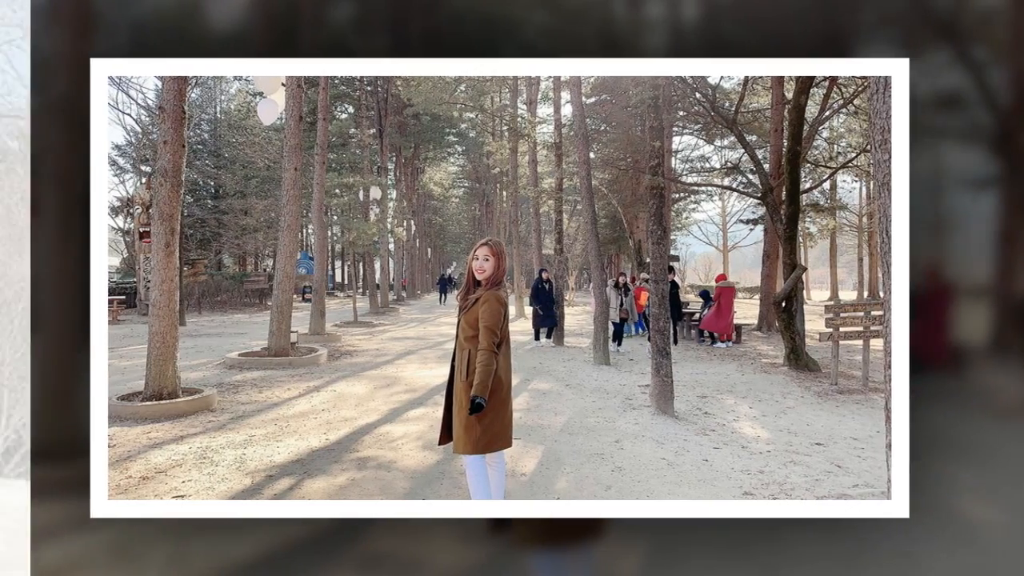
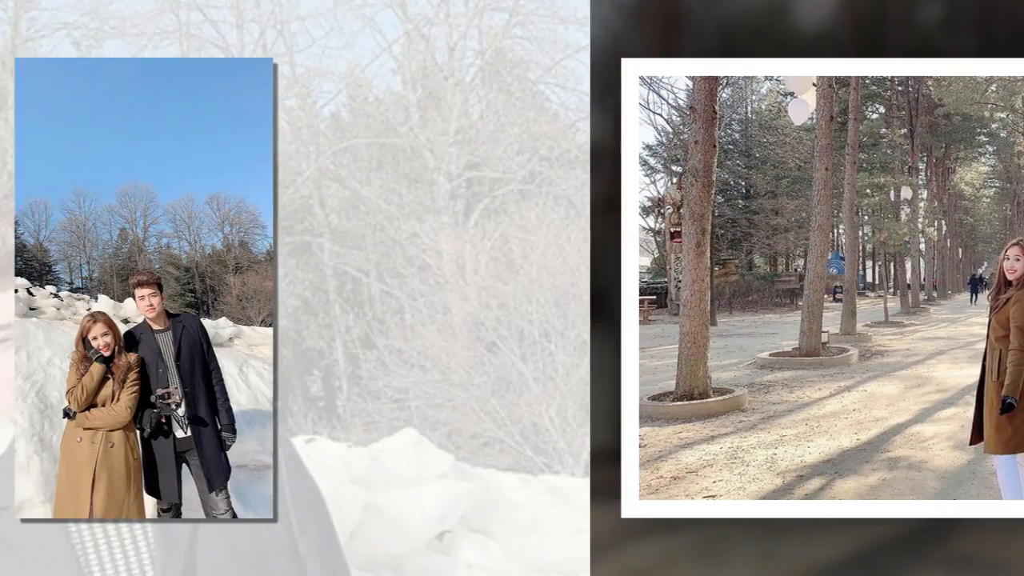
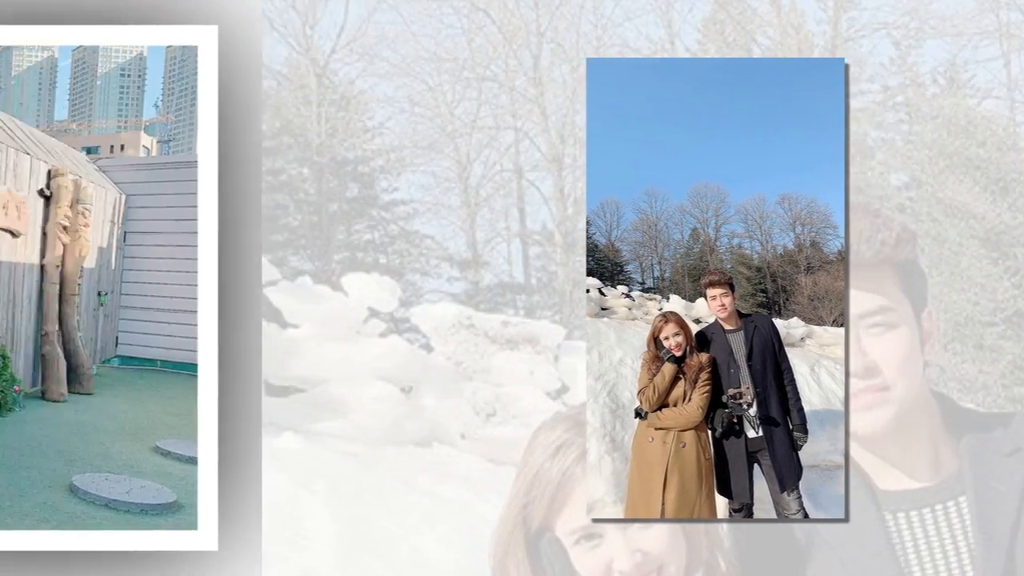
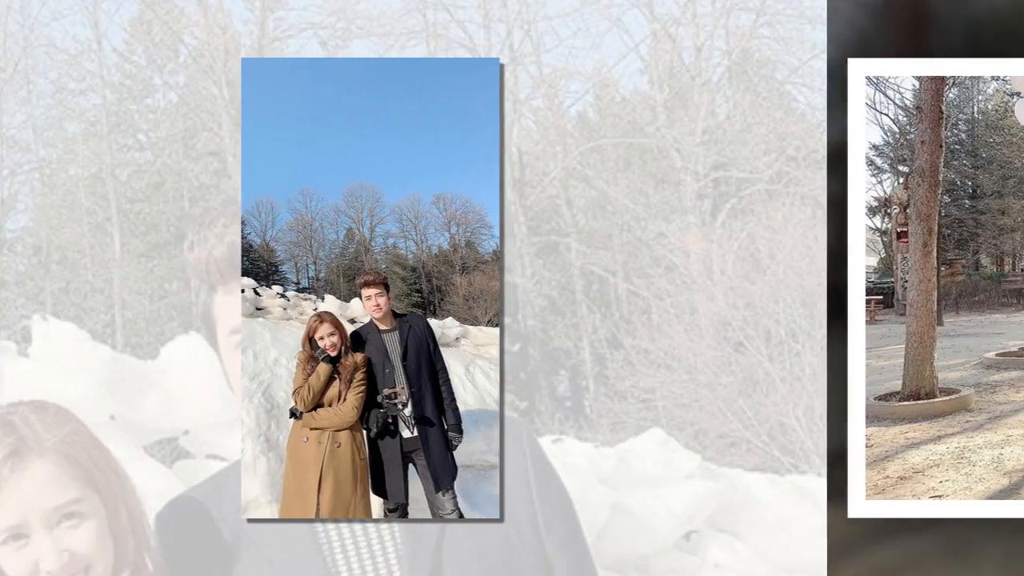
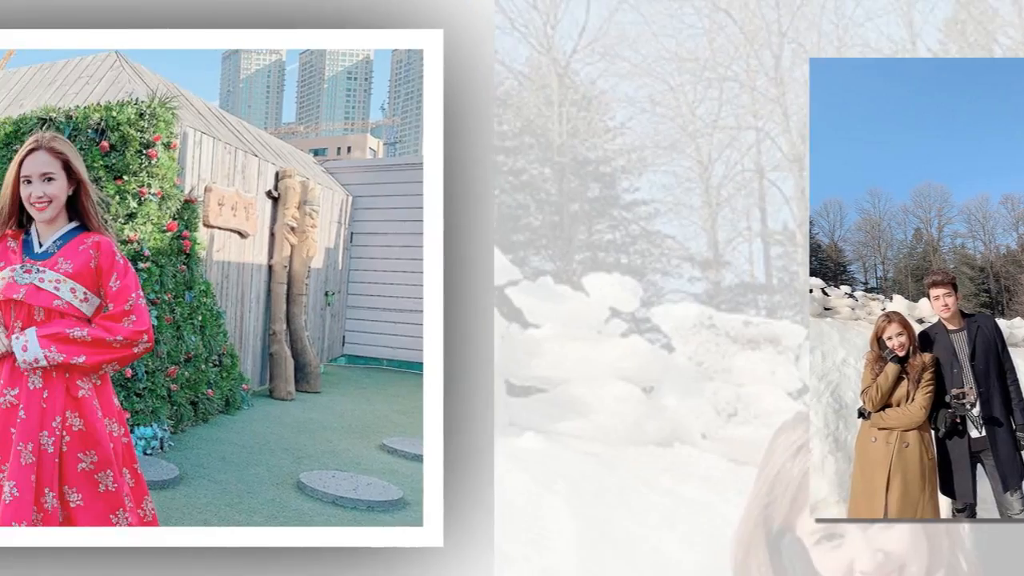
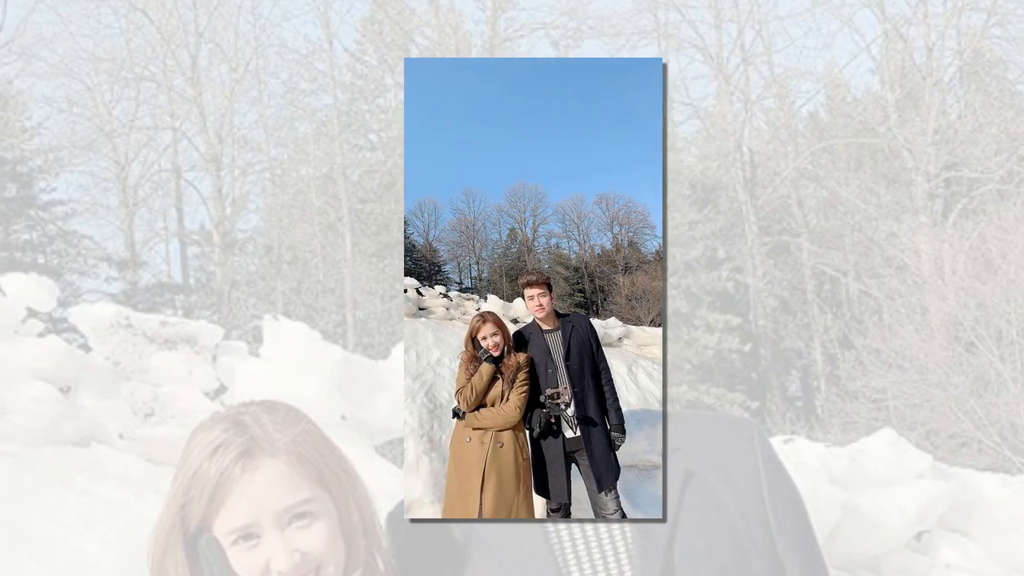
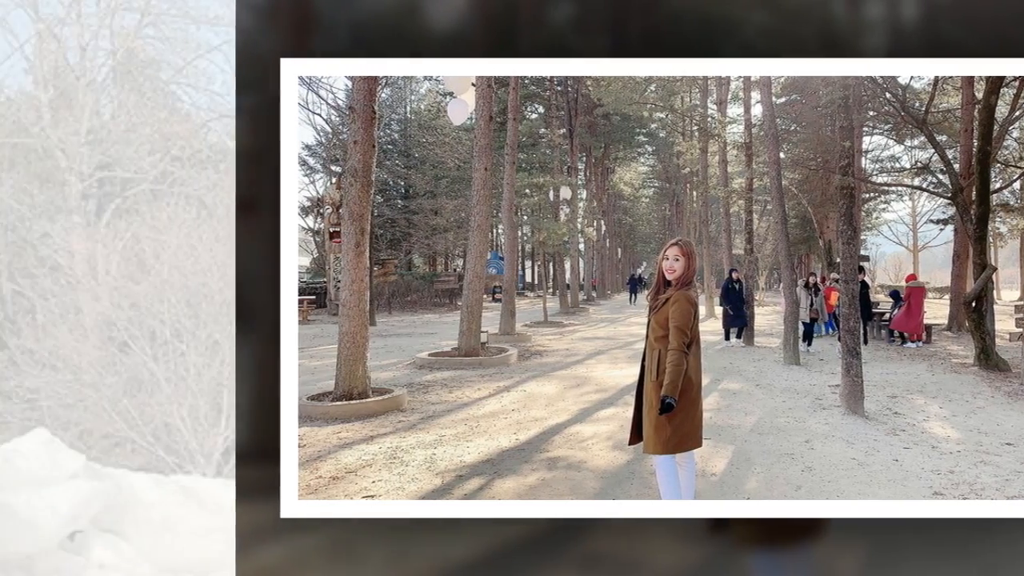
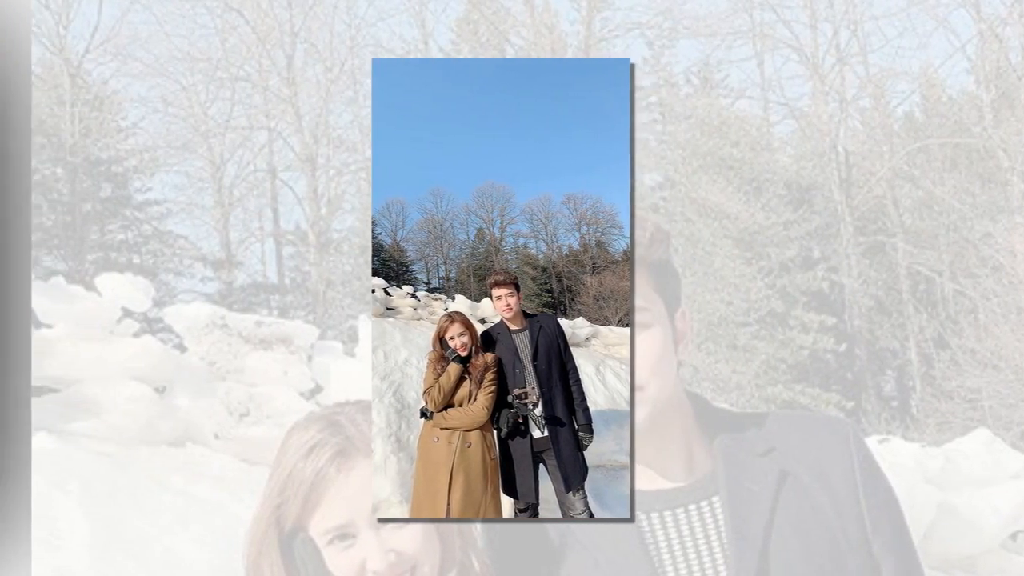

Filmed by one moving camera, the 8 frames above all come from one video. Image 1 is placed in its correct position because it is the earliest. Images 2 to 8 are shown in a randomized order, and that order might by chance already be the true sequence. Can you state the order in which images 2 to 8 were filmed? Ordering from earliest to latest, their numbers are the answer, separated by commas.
7, 2, 4, 6, 8, 3, 5
